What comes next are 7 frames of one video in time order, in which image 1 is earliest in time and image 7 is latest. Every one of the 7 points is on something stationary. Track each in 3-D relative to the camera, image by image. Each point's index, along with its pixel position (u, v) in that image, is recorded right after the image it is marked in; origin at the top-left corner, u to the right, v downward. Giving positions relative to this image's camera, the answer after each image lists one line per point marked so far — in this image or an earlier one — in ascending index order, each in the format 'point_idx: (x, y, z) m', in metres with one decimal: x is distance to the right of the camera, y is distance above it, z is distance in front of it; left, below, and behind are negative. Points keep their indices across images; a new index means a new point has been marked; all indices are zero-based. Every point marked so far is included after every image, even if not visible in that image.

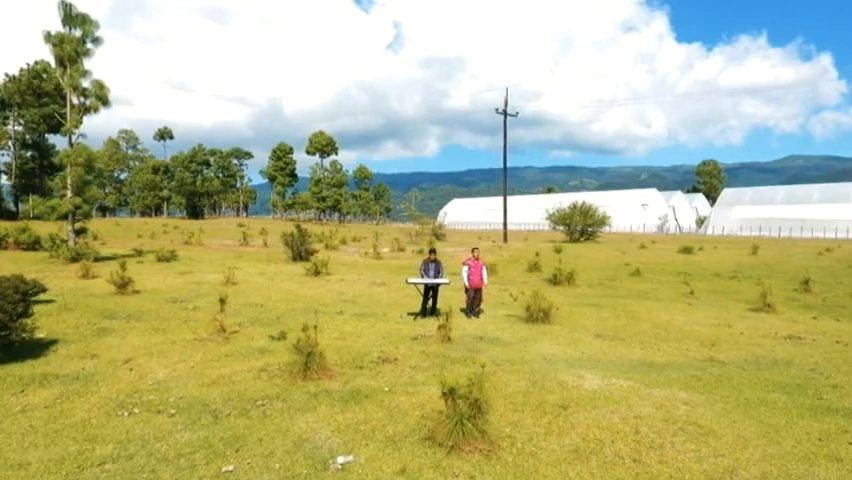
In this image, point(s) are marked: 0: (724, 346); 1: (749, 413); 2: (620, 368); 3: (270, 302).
0: (+7.7, -2.7, +13.8) m
1: (+5.5, -2.9, +9.0) m
2: (+4.1, -2.8, +11.4) m
3: (-5.4, -2.2, +18.5) m
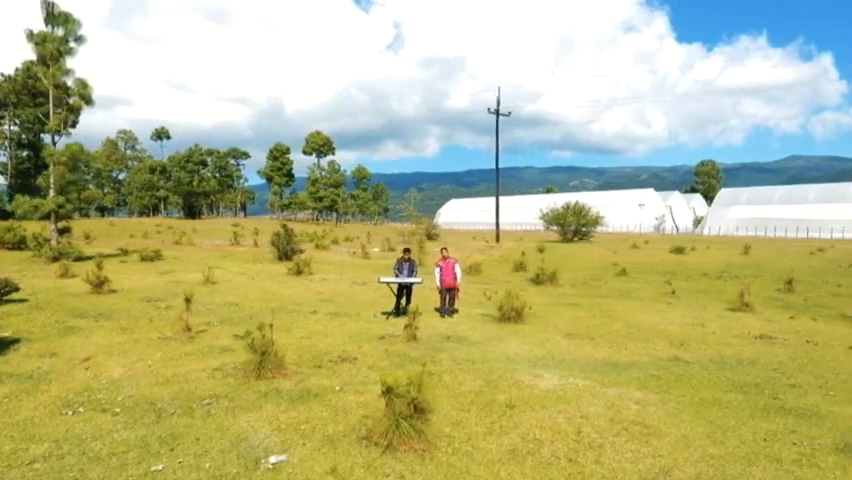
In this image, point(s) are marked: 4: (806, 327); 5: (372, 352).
0: (+6.9, -2.7, +13.7) m
1: (+4.6, -2.9, +8.9) m
2: (+3.3, -2.7, +11.3) m
3: (-6.2, -2.2, +18.5) m
4: (+11.9, -2.7, +16.7) m
5: (-1.2, -2.5, +12.0) m
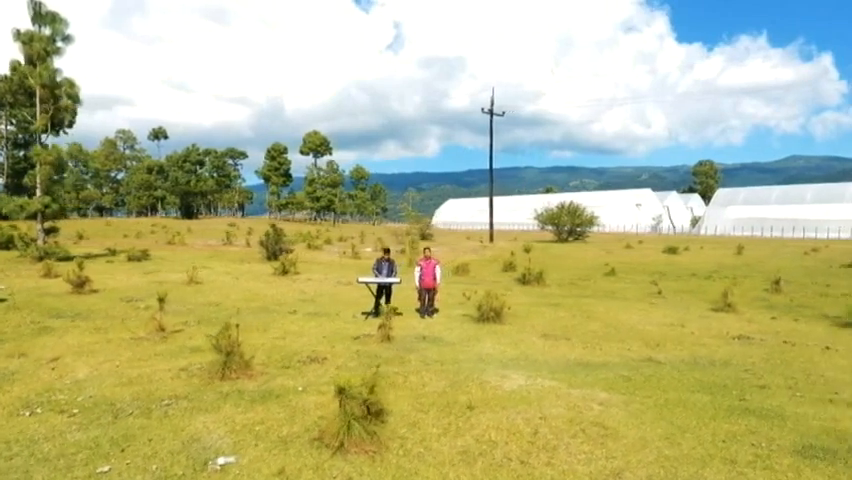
0: (+6.2, -2.7, +13.6) m
1: (+3.9, -2.9, +8.8) m
2: (+2.6, -2.7, +11.3) m
3: (-6.9, -2.2, +18.4) m
4: (+11.3, -2.7, +16.6) m
5: (-1.9, -2.5, +12.0) m
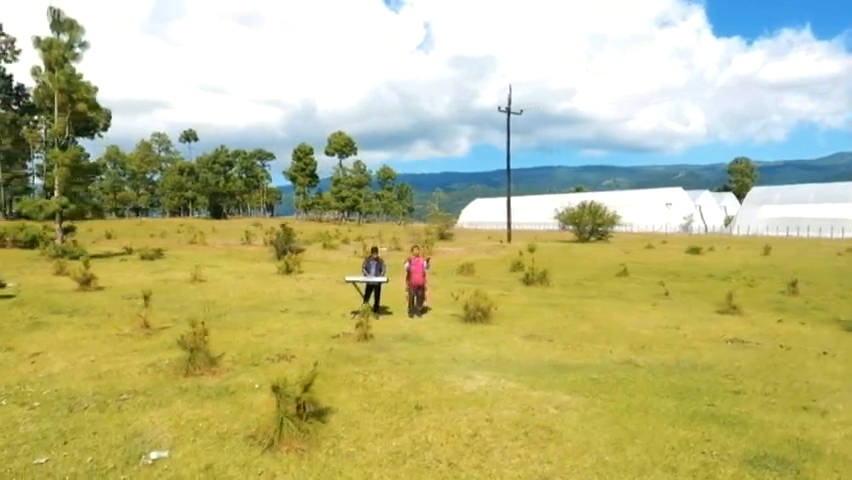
0: (+5.6, -2.7, +13.2) m
1: (+3.1, -2.9, +8.6) m
2: (+1.9, -2.7, +11.1) m
3: (-7.1, -2.1, +18.7) m
4: (+10.9, -2.7, +15.9) m
5: (-2.5, -2.5, +12.0) m
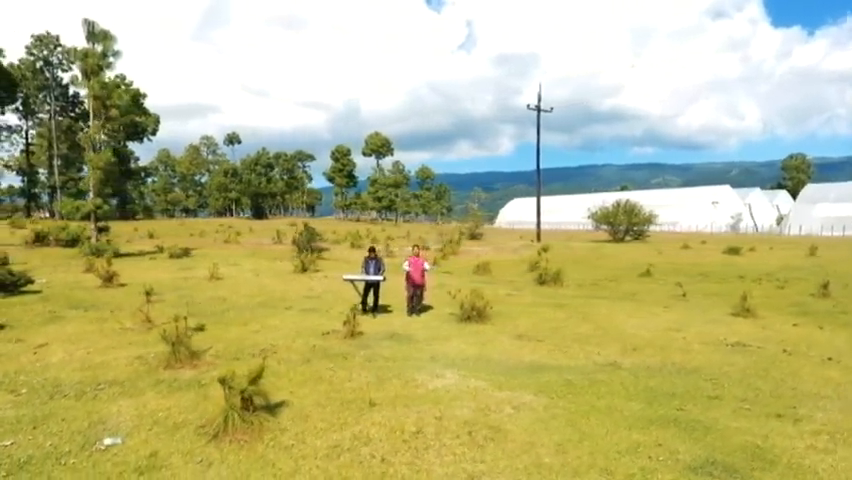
0: (+5.3, -2.7, +12.8) m
1: (+2.4, -2.9, +8.4) m
2: (+1.4, -2.7, +11.0) m
3: (-7.0, -2.1, +19.4) m
4: (+10.7, -2.7, +15.1) m
5: (-3.0, -2.5, +12.3) m
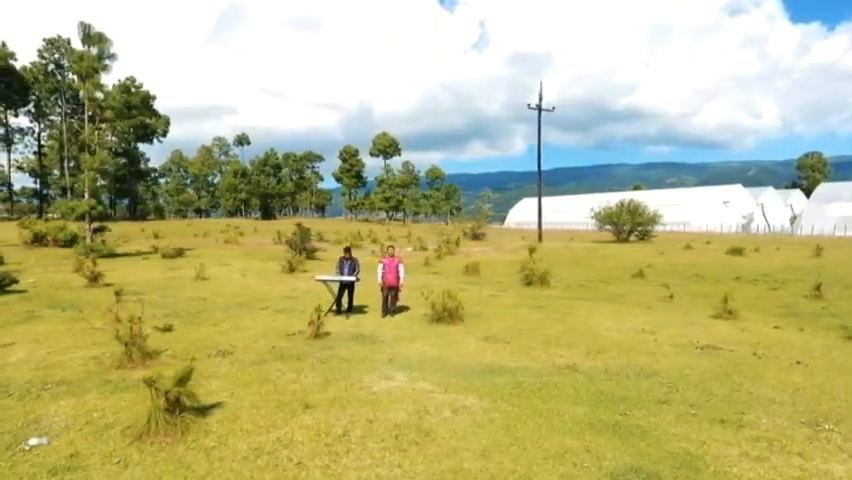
0: (+4.3, -2.7, +12.6) m
1: (+1.3, -2.9, +8.3) m
2: (+0.4, -2.7, +10.9) m
3: (-7.8, -2.1, +19.5) m
4: (+9.8, -2.7, +14.7) m
5: (-3.9, -2.5, +12.3) m
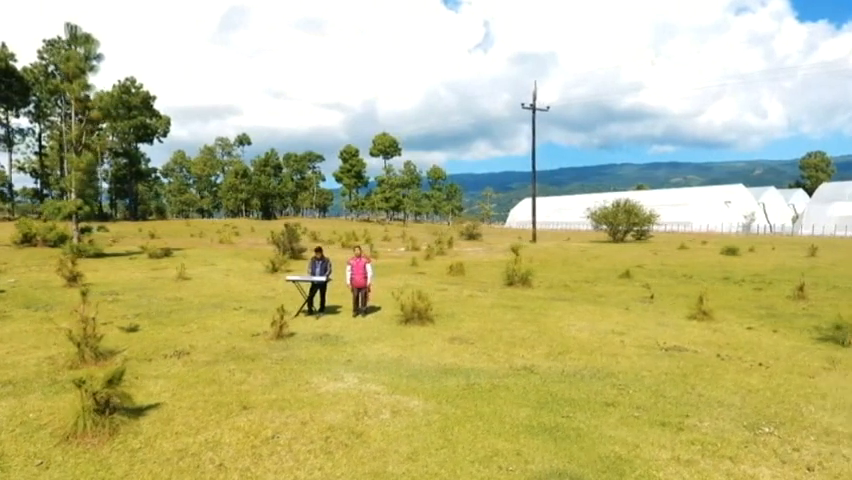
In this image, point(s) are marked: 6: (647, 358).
0: (+3.4, -2.7, +12.5) m
1: (+0.4, -2.9, +8.2) m
2: (-0.5, -2.7, +10.8) m
3: (-8.6, -2.1, +19.5) m
4: (+8.9, -2.7, +14.6) m
5: (-4.8, -2.5, +12.3) m
6: (+5.1, -2.7, +12.2) m
